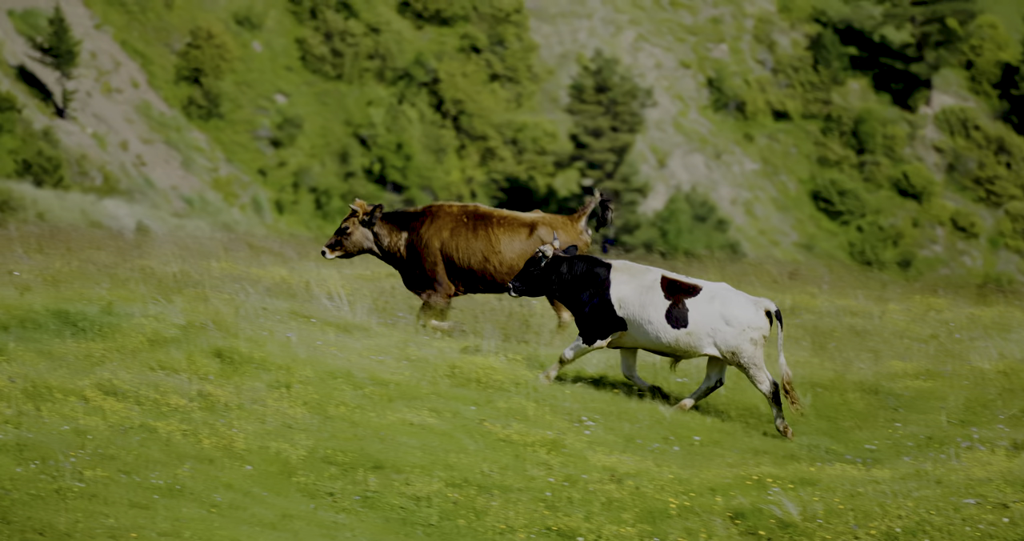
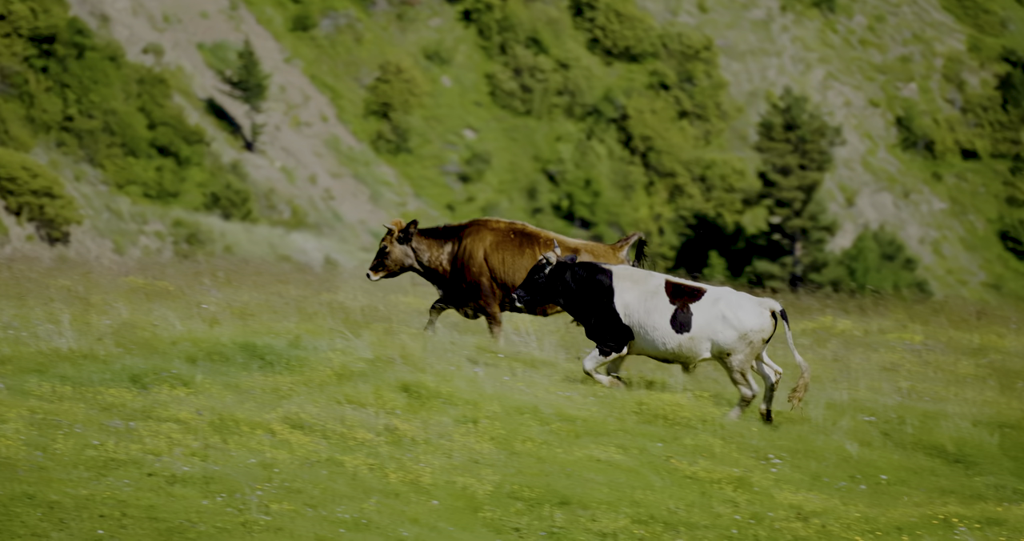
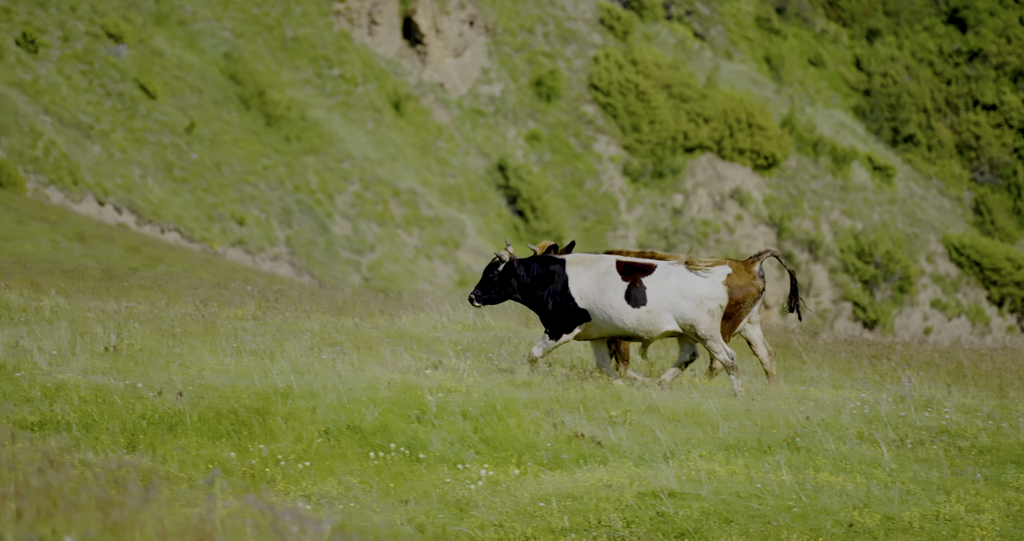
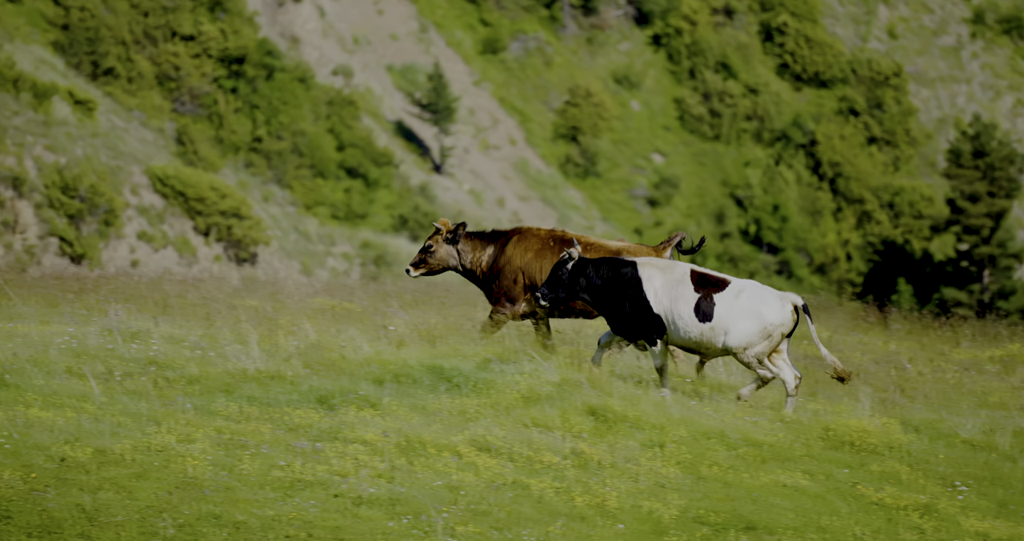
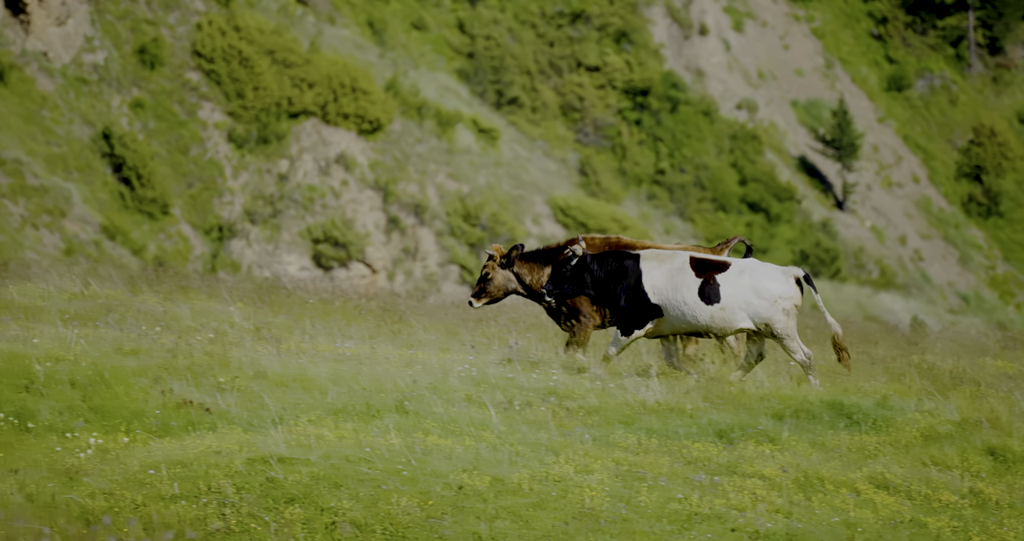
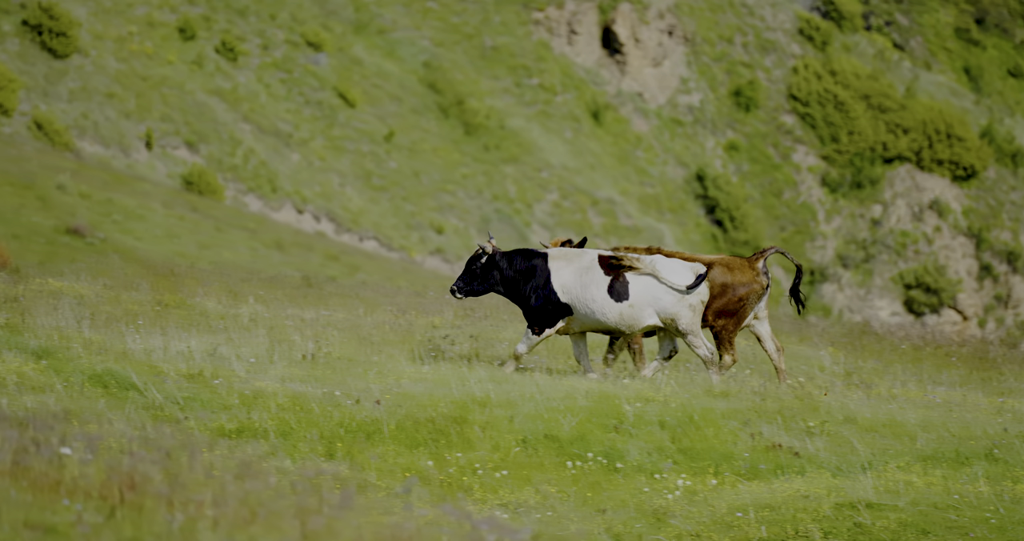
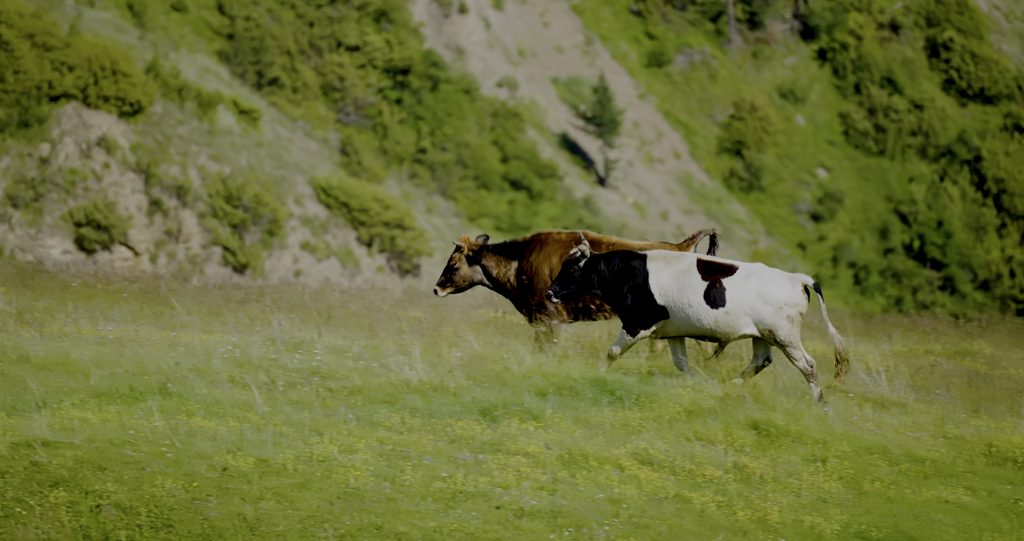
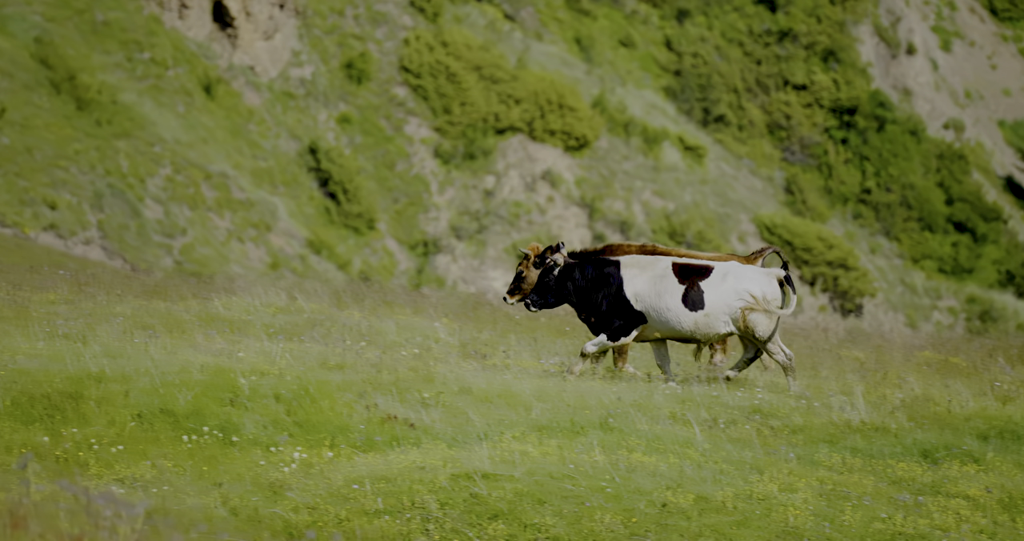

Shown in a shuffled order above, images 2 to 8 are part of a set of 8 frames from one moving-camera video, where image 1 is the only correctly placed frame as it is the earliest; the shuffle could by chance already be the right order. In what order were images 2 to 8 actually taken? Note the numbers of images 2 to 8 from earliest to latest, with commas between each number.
2, 4, 7, 5, 8, 3, 6
